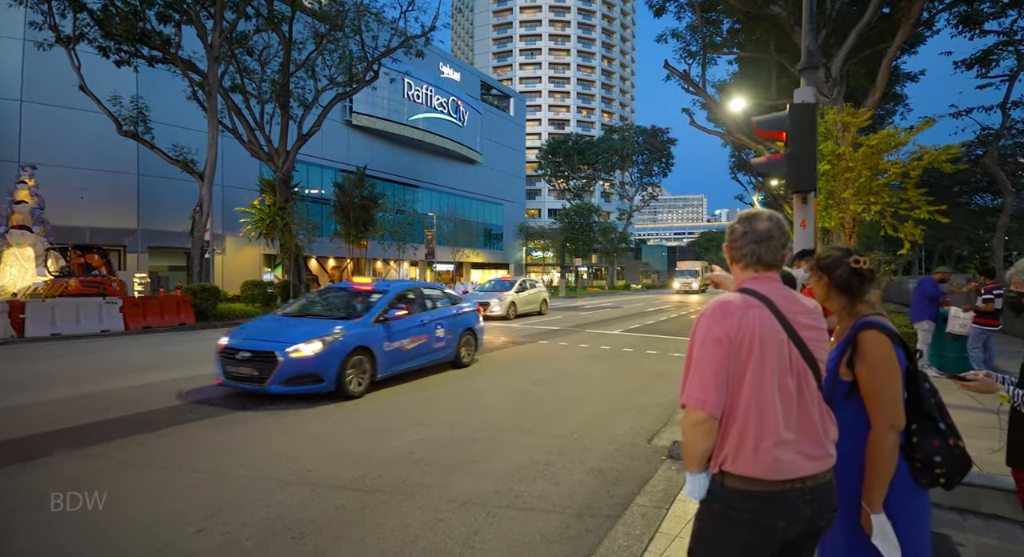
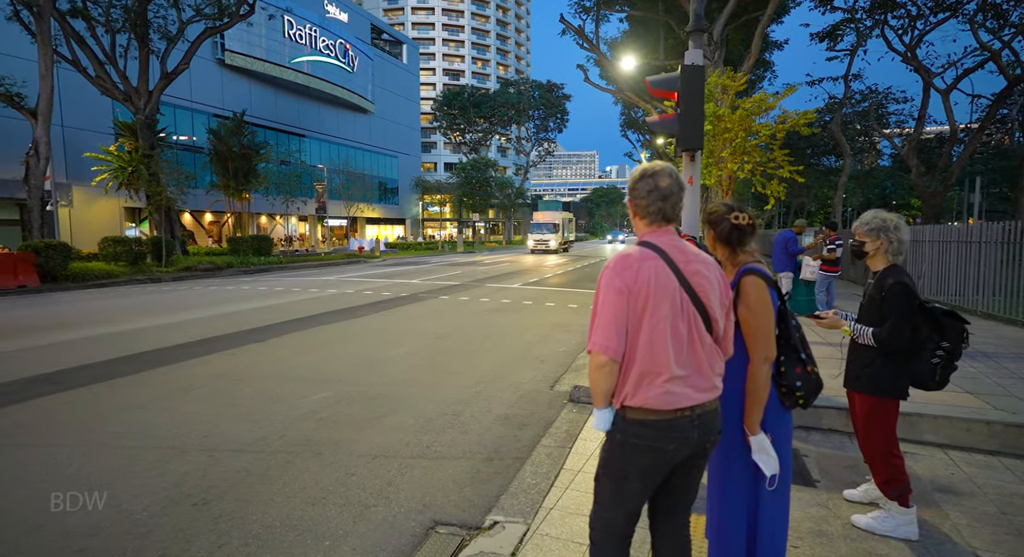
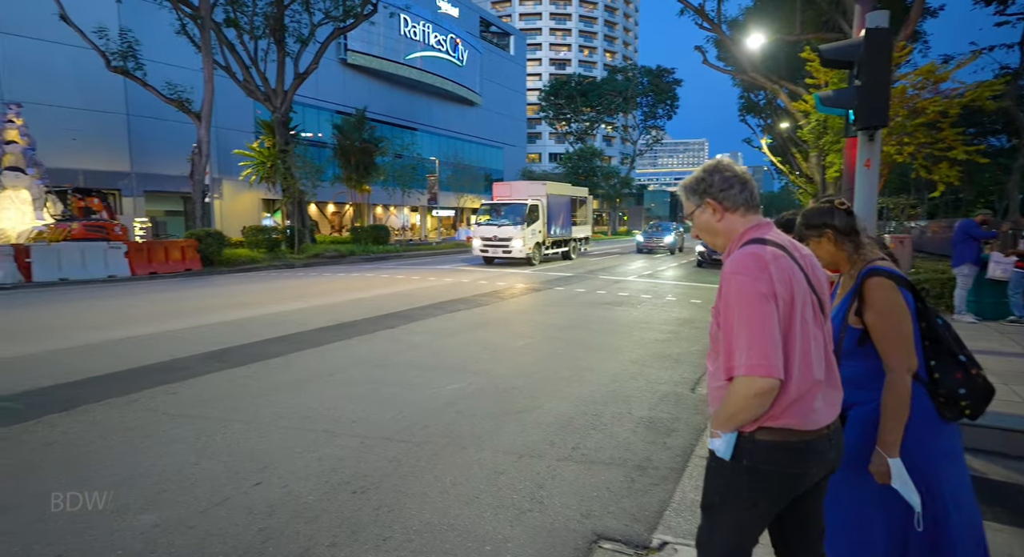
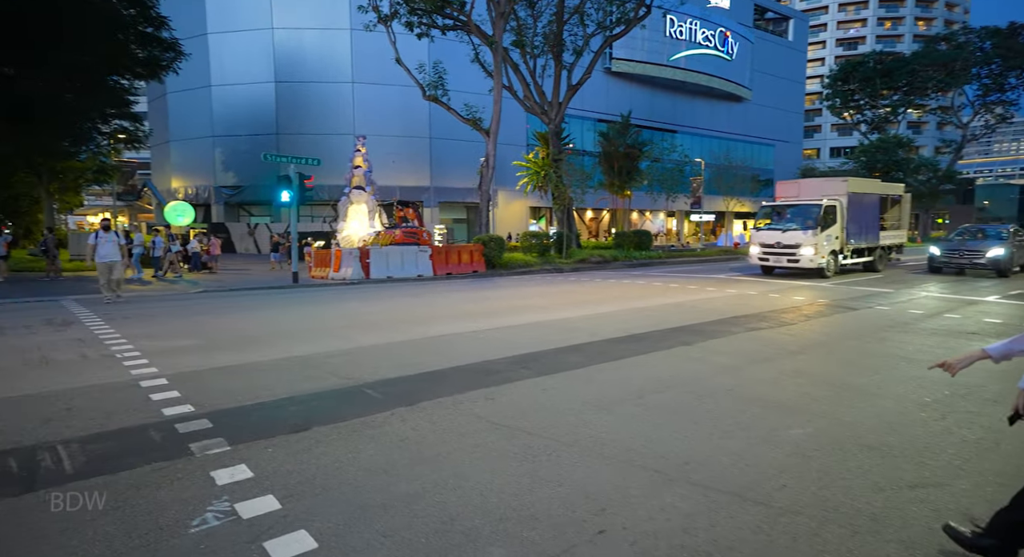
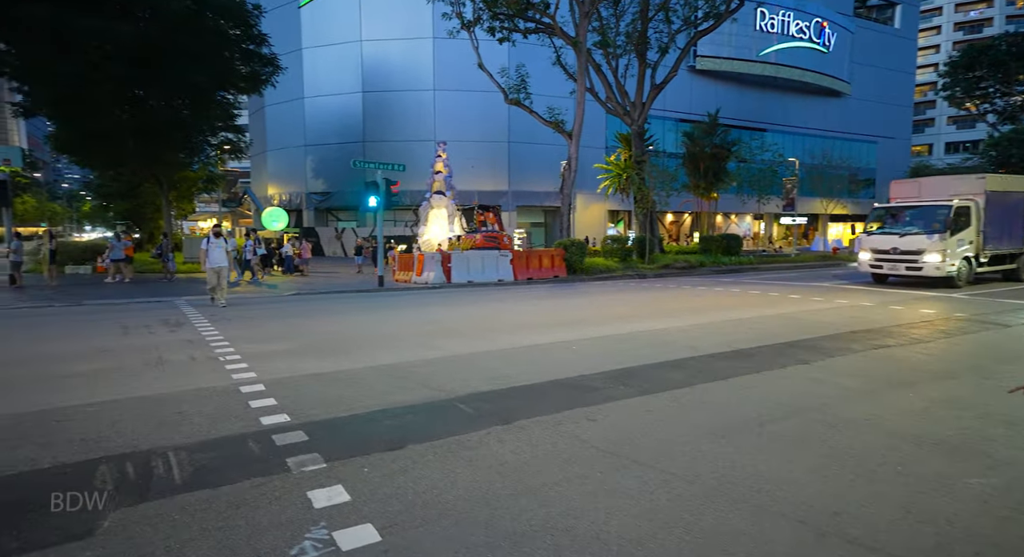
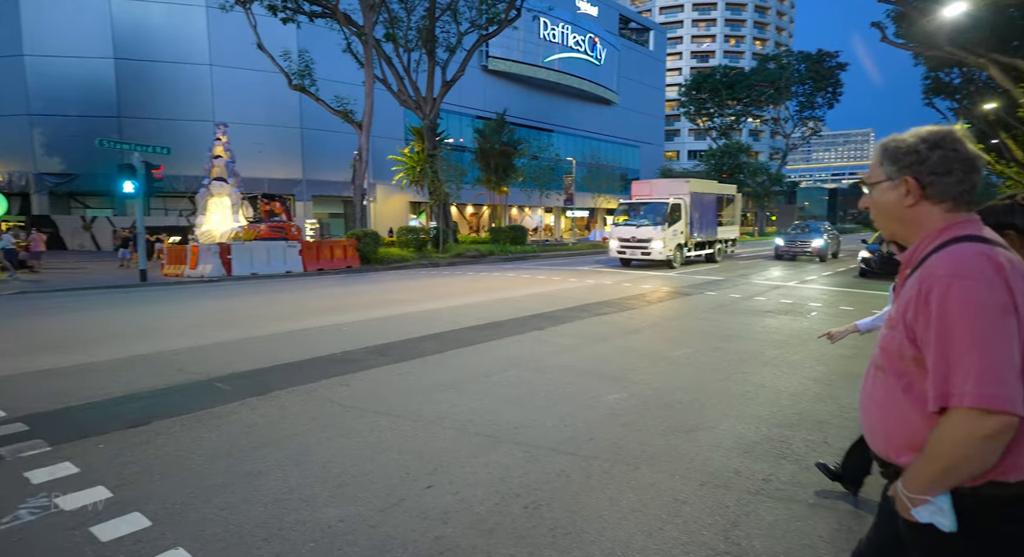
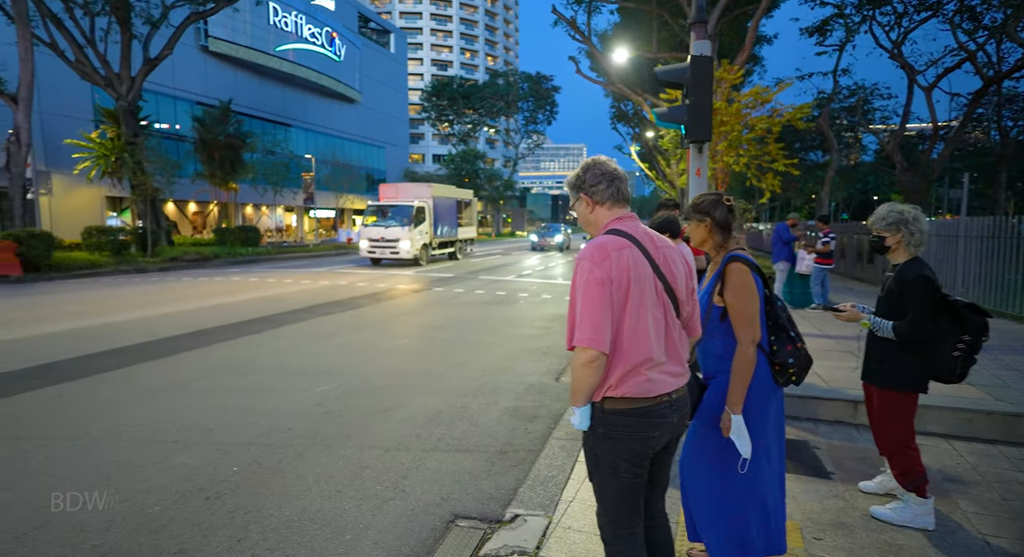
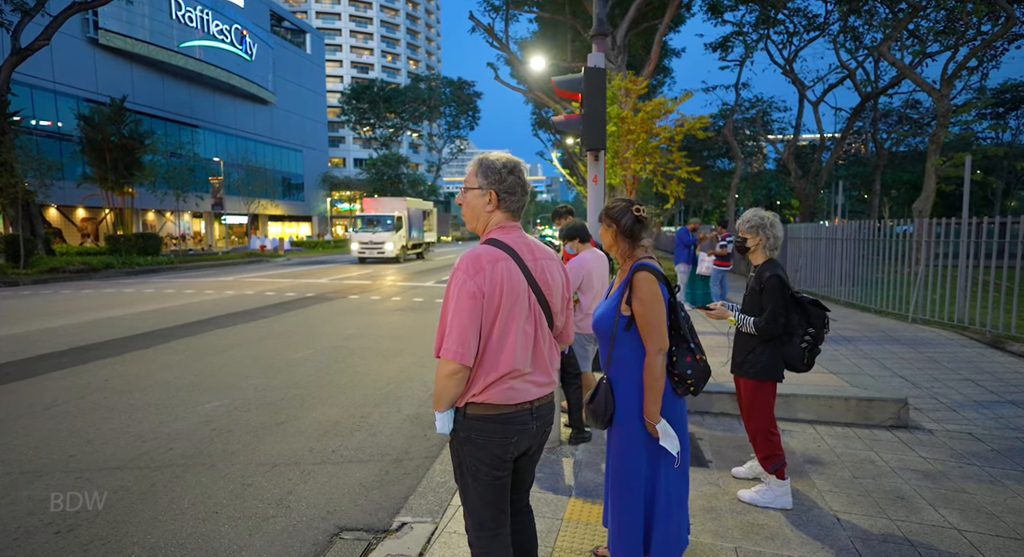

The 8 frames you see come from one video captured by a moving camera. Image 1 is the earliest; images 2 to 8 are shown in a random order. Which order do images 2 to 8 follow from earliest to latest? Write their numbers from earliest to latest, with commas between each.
2, 8, 7, 3, 6, 4, 5
